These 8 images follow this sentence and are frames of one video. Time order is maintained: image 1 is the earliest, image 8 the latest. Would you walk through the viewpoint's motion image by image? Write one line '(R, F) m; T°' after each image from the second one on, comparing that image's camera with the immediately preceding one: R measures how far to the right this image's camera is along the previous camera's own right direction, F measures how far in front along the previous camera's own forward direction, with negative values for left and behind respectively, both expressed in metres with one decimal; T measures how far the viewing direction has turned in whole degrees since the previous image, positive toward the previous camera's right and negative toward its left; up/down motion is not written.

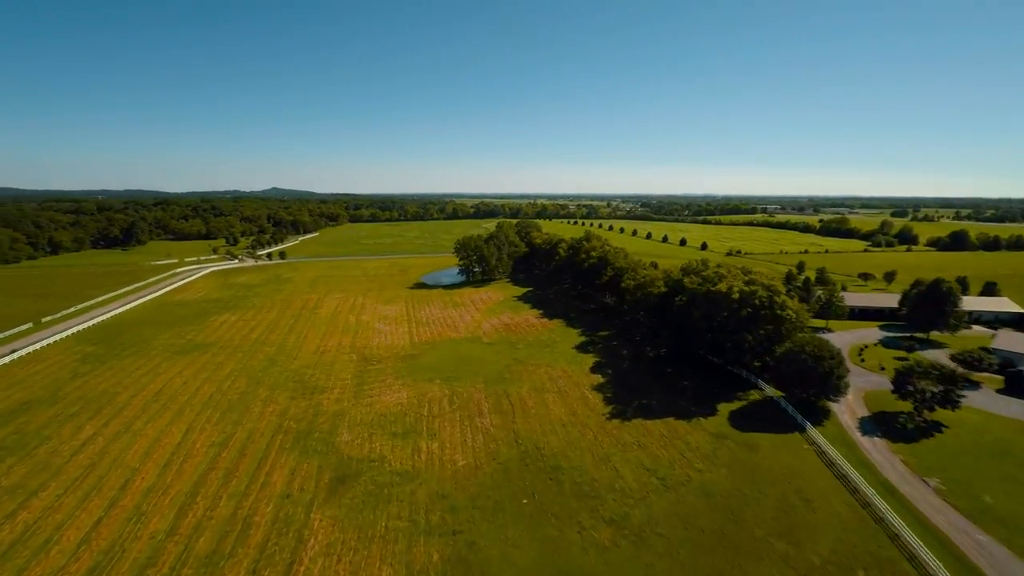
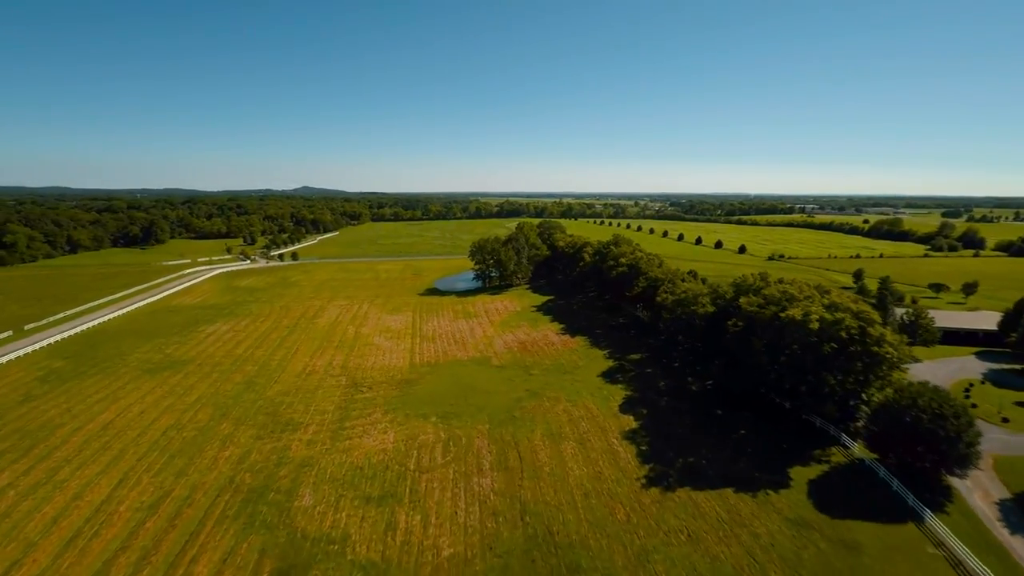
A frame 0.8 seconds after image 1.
(+0.8, +7.1) m; -3°
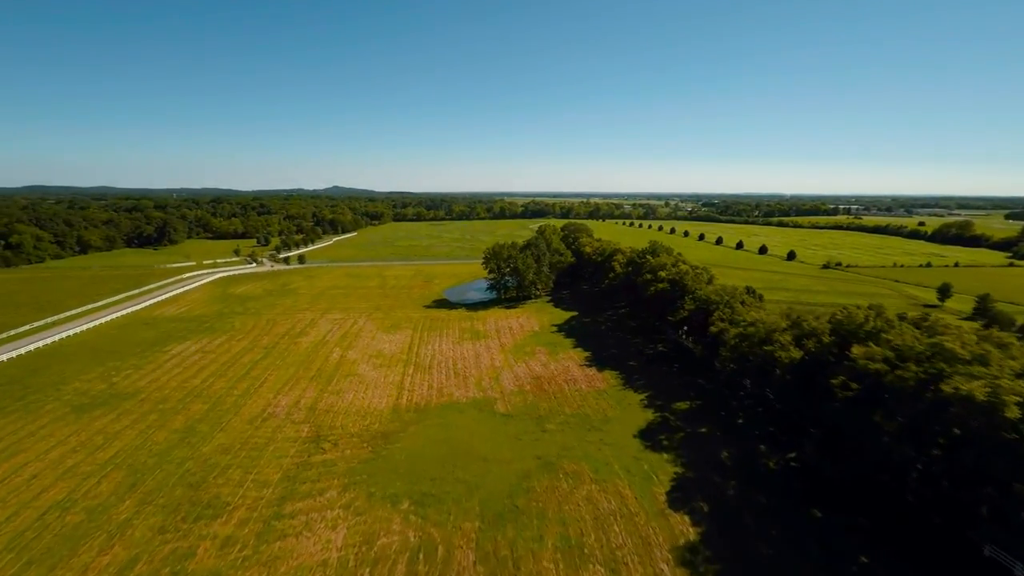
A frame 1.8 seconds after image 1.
(+1.0, +9.4) m; -3°
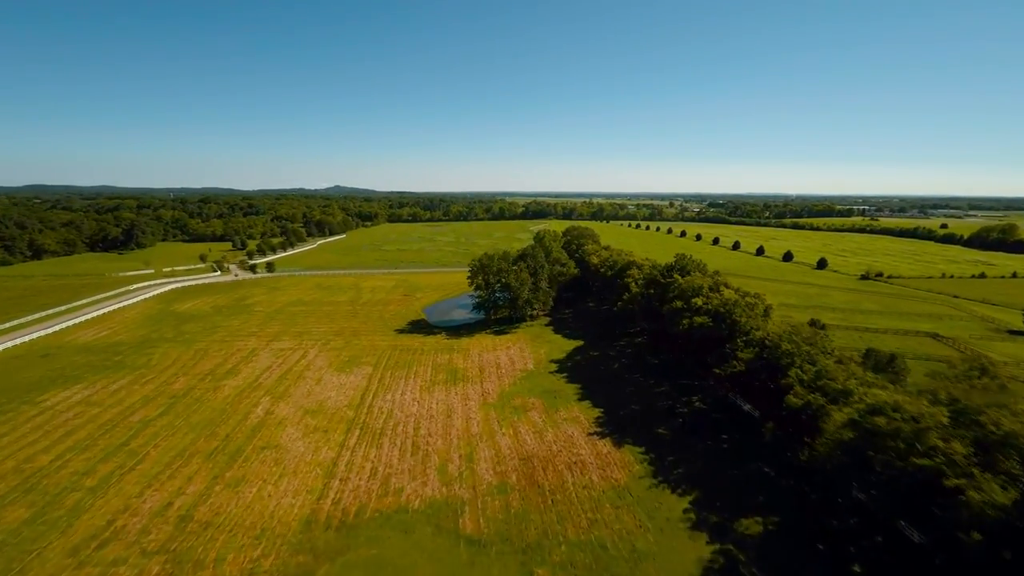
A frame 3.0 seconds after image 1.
(+1.2, +11.8) m; 0°
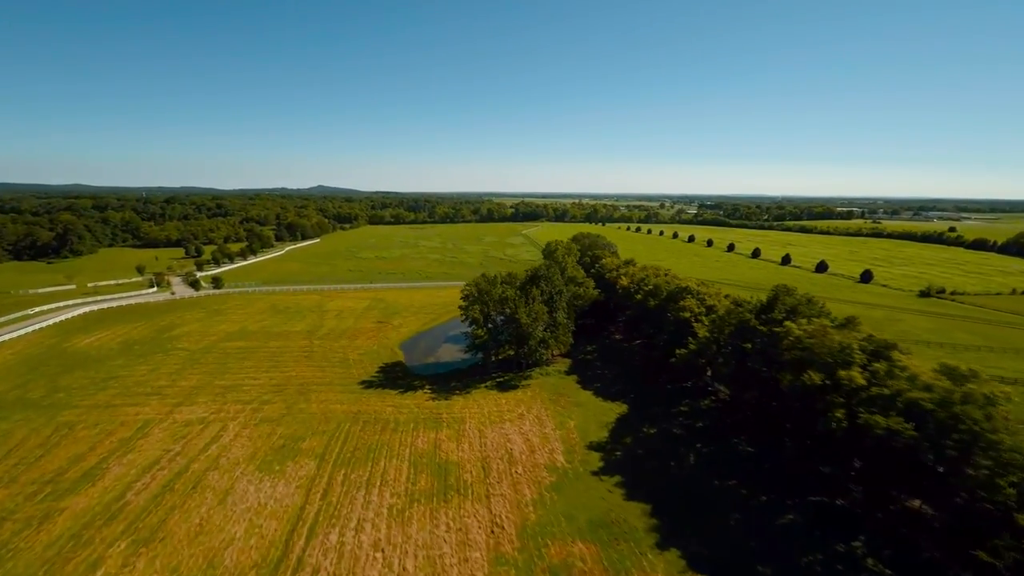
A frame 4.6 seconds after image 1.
(-2.0, +14.7) m; +2°
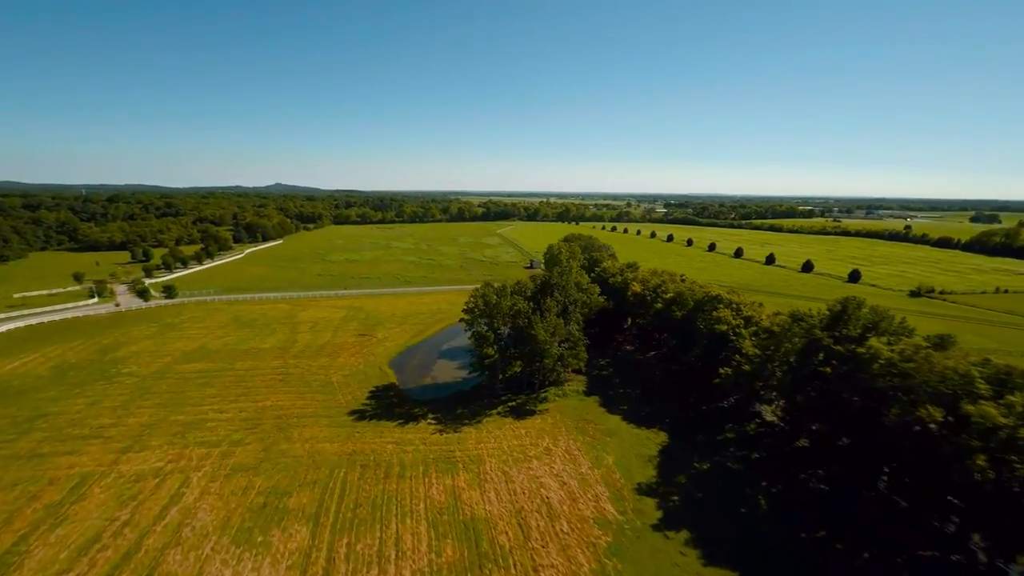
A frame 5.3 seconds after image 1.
(-3.5, +5.0) m; +4°
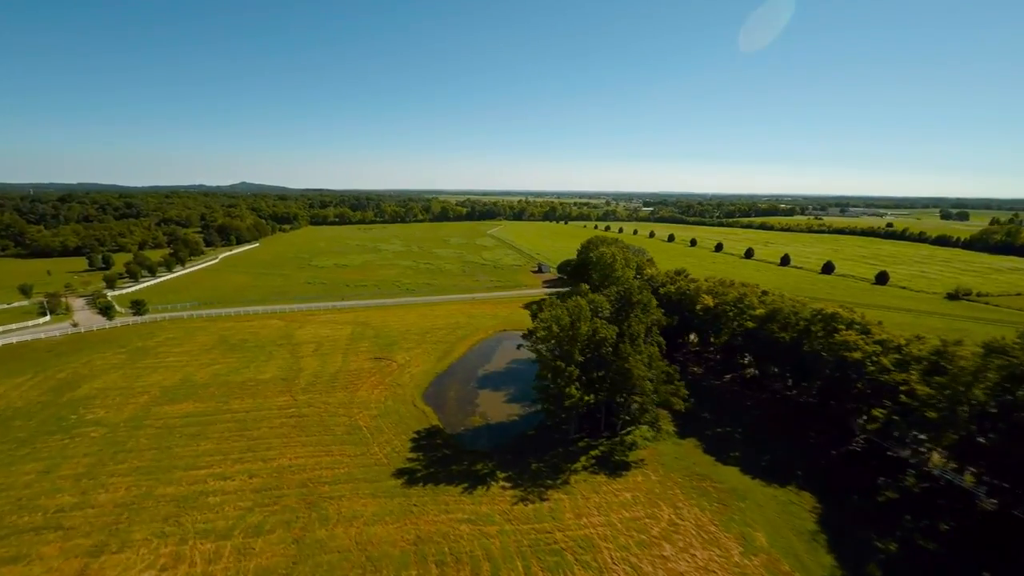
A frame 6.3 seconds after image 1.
(-6.5, +7.2) m; +3°
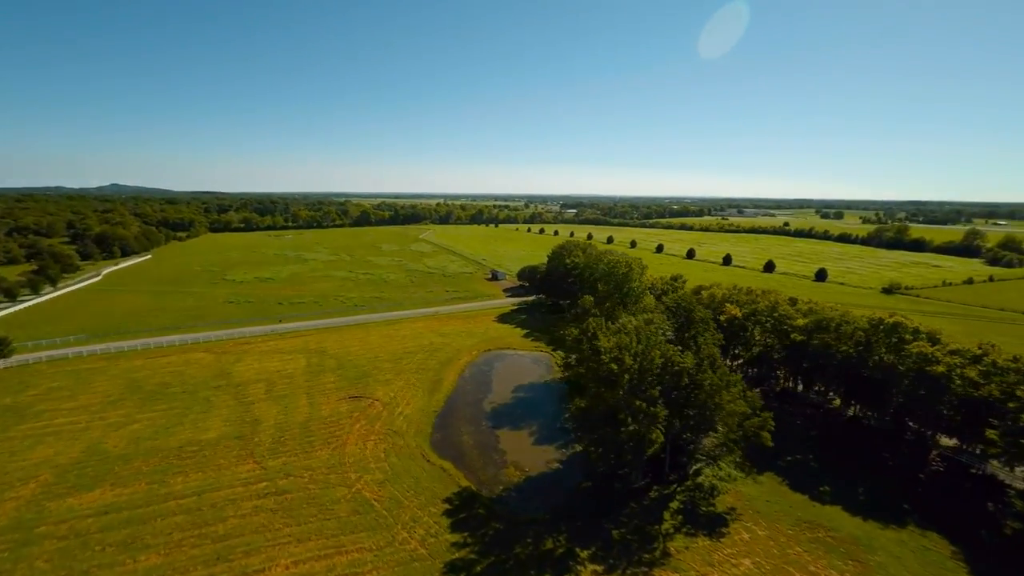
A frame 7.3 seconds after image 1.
(-6.9, +6.6) m; +10°
